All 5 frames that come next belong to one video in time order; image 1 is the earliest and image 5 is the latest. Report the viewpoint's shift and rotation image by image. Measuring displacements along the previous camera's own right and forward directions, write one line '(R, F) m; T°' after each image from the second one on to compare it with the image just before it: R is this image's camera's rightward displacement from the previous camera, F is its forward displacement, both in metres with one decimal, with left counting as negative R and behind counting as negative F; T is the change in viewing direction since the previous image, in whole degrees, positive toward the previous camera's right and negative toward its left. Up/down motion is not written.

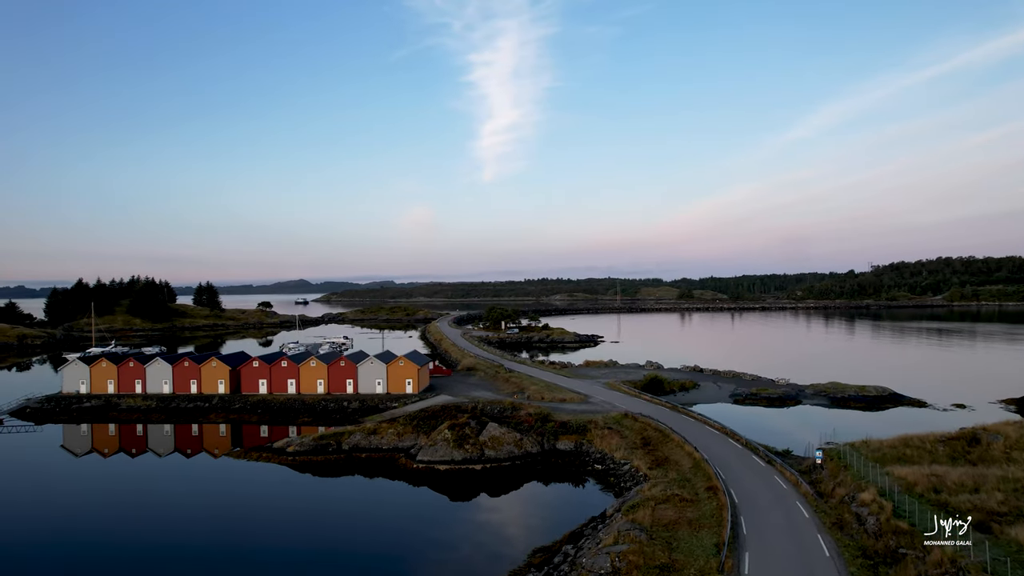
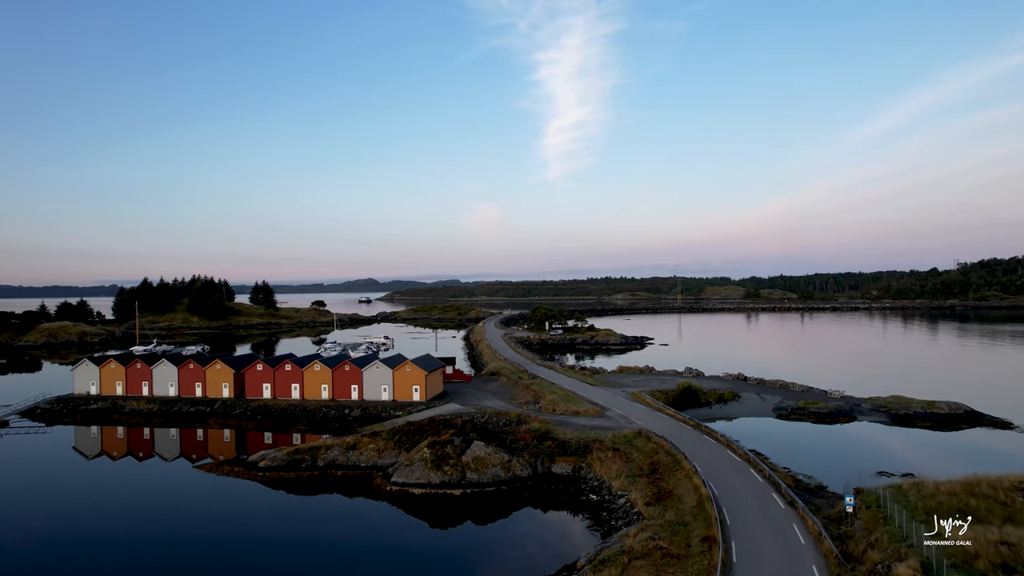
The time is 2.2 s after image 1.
(+2.6, +2.8) m; -6°
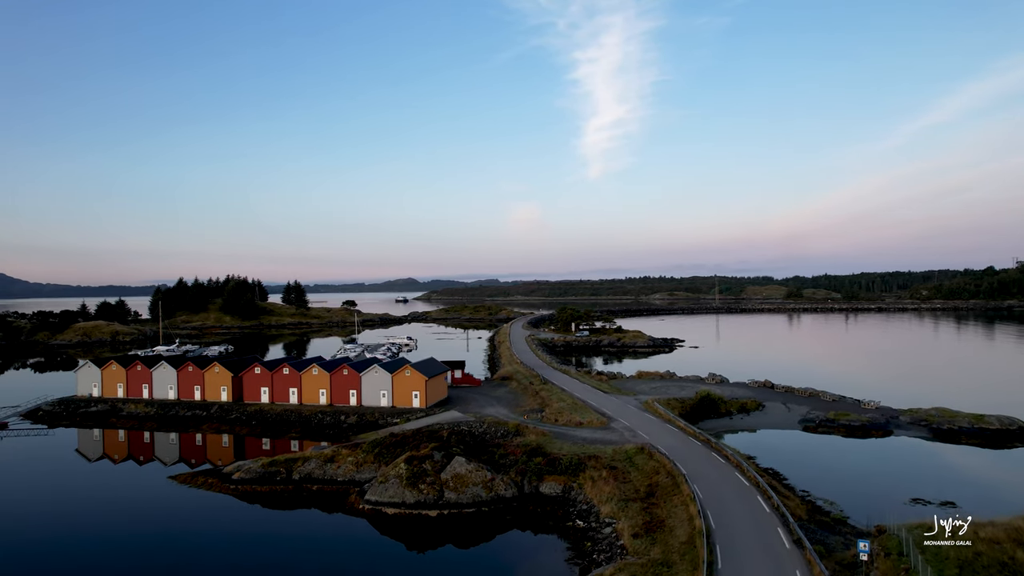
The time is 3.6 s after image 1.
(+1.8, +1.8) m; -3°
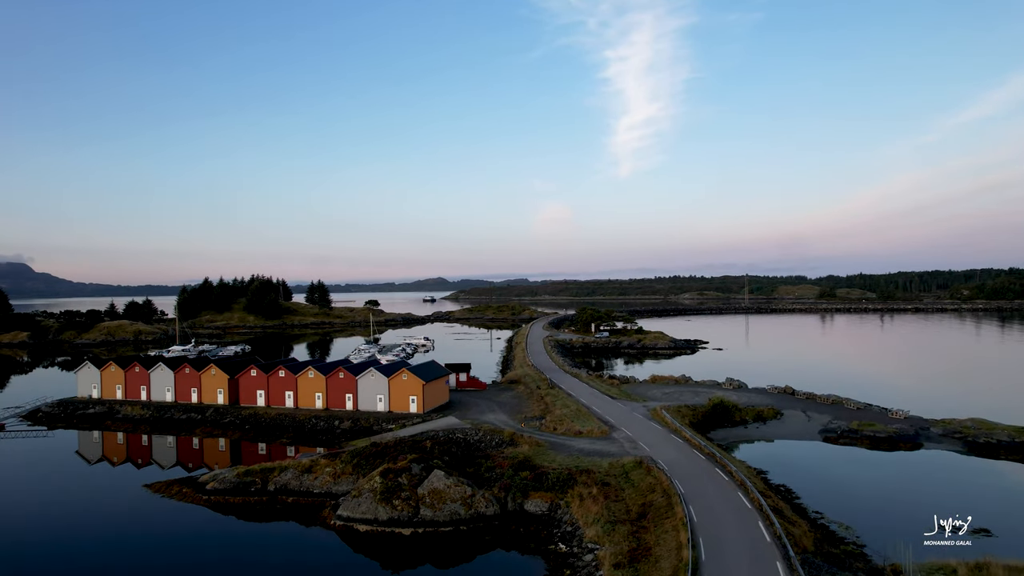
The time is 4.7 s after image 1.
(+1.4, +1.4) m; -3°
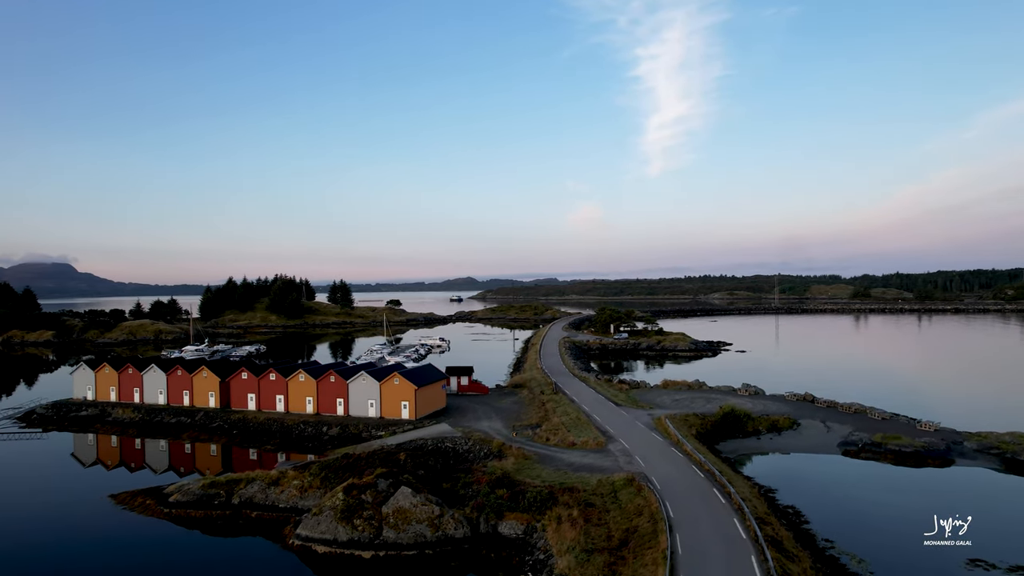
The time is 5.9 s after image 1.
(+1.6, +1.6) m; -3°
